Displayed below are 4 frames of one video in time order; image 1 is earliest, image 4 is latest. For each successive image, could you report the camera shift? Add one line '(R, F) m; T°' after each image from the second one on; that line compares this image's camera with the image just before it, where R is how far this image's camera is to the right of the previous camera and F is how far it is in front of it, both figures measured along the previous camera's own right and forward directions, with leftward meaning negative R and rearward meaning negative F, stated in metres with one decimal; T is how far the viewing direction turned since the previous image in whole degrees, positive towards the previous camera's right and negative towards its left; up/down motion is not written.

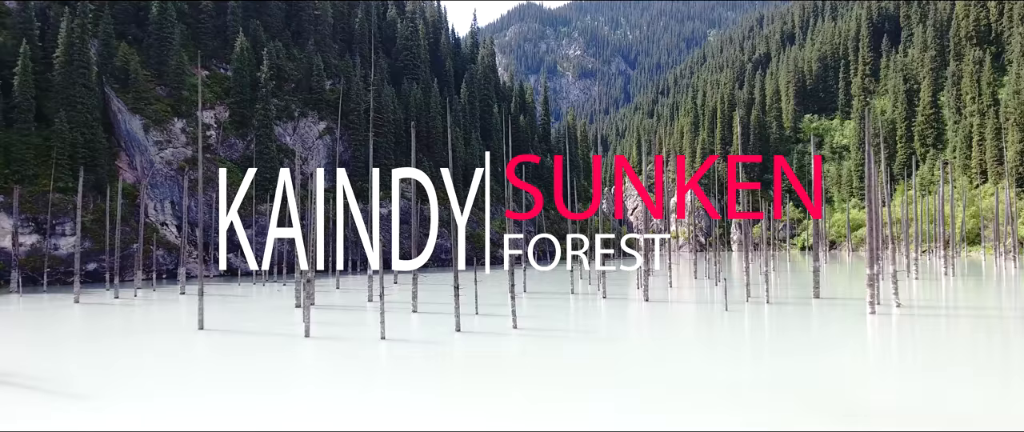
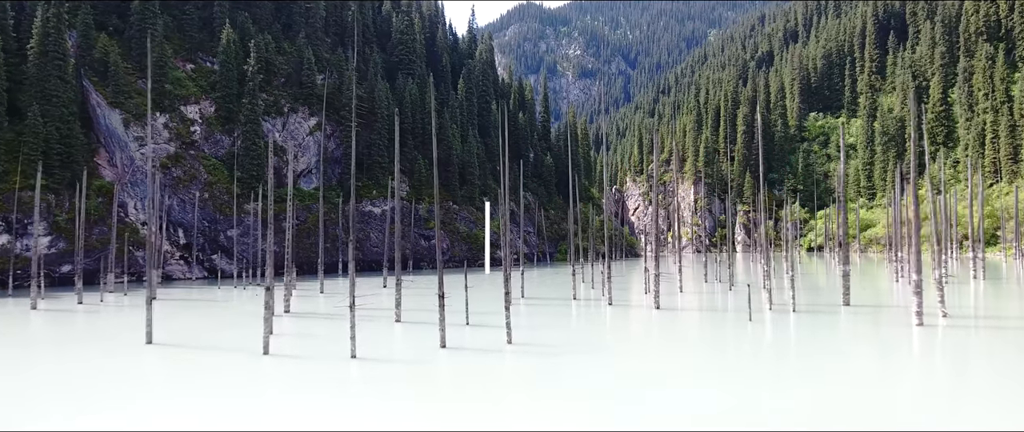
(+0.1, +2.4) m; 0°
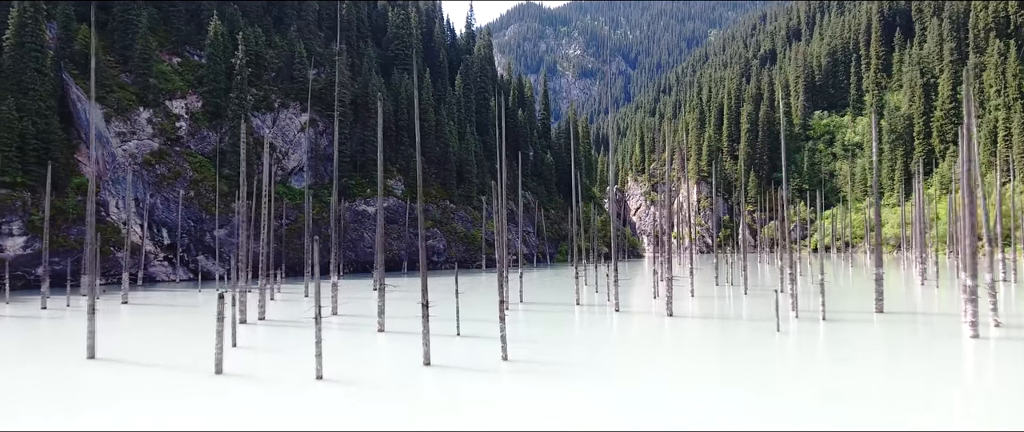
(+0.1, +2.1) m; 0°
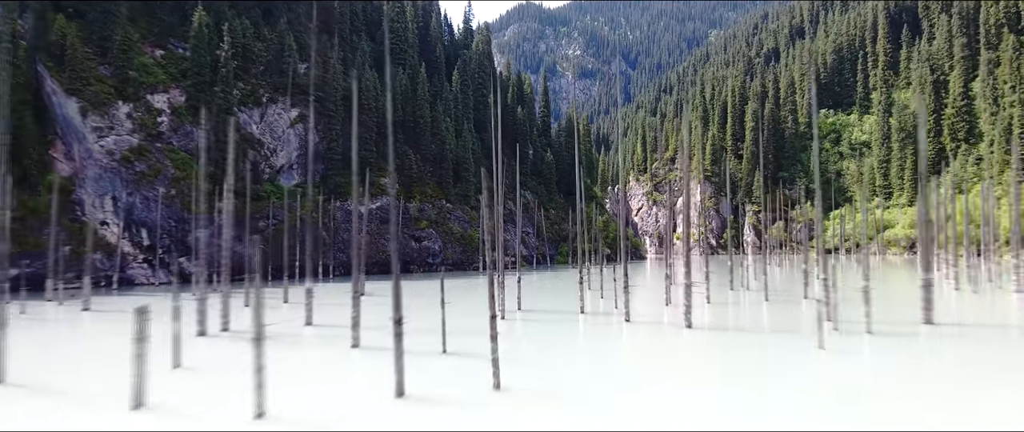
(+0.1, +2.5) m; 0°
